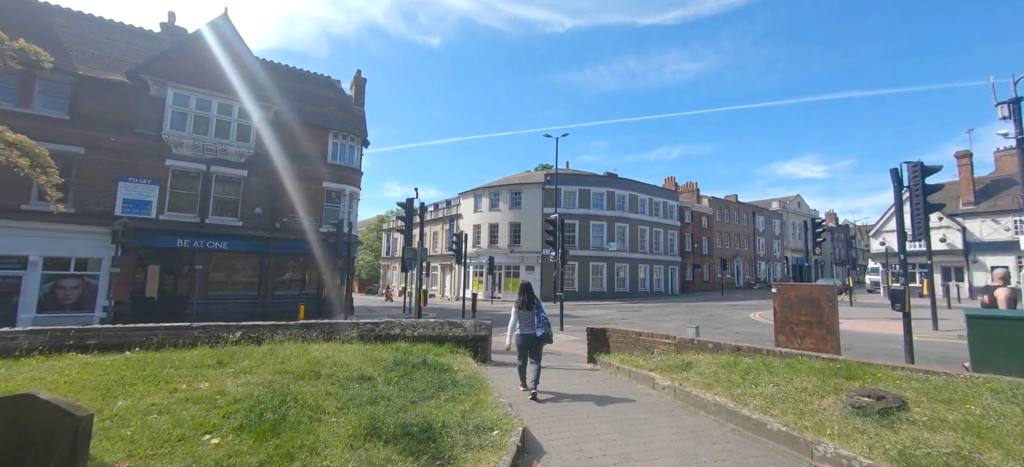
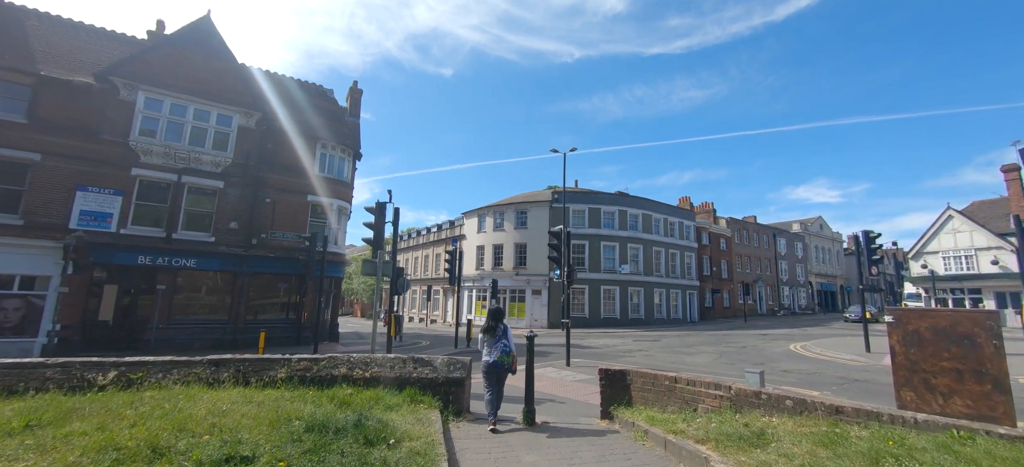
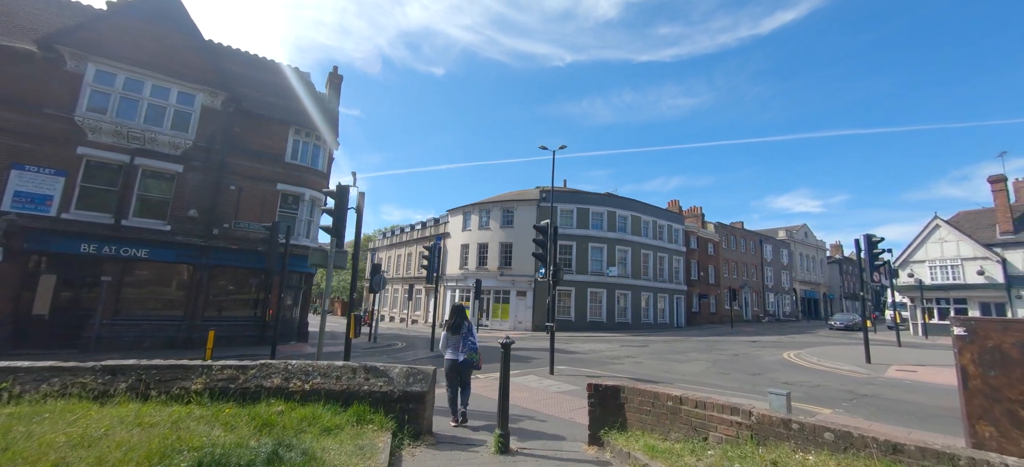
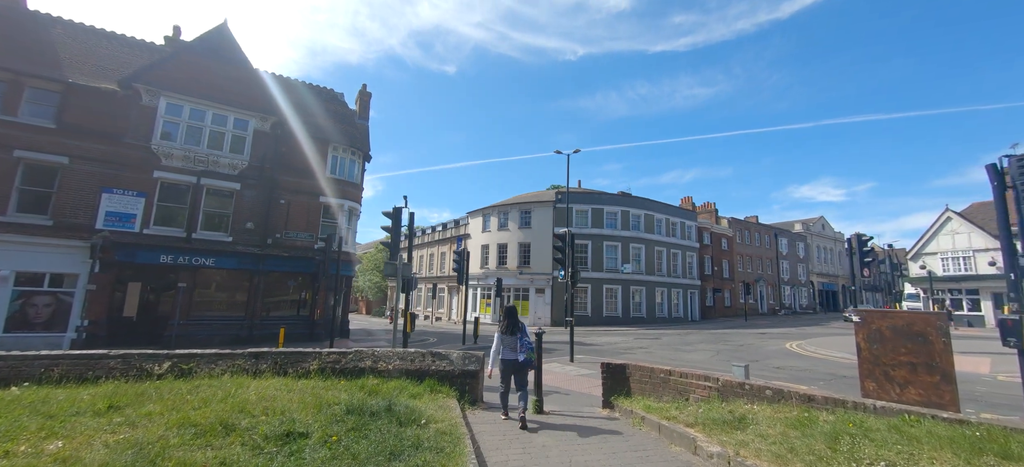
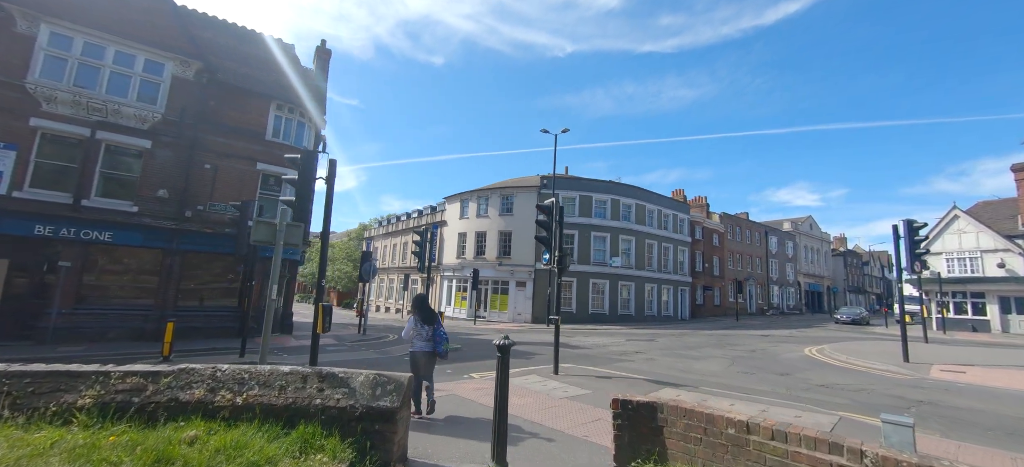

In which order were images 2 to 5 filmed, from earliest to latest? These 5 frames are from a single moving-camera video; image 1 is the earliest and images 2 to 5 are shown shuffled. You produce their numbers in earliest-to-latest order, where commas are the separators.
4, 2, 3, 5
